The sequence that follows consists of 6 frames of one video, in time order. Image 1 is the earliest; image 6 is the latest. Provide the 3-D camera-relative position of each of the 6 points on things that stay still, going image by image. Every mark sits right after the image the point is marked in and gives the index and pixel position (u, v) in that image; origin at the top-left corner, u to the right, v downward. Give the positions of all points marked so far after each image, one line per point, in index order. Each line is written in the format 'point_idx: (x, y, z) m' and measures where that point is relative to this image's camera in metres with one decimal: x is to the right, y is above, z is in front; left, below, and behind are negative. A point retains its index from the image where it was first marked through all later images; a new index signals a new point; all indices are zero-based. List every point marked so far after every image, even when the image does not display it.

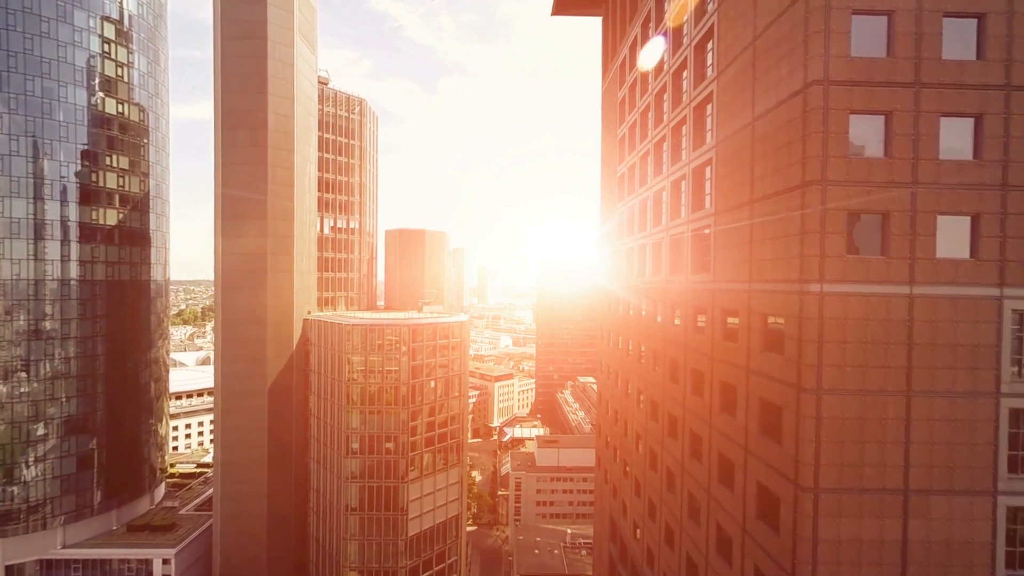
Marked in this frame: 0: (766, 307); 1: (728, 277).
0: (+6.1, -0.5, +12.3) m
1: (+6.2, +0.3, +14.8) m
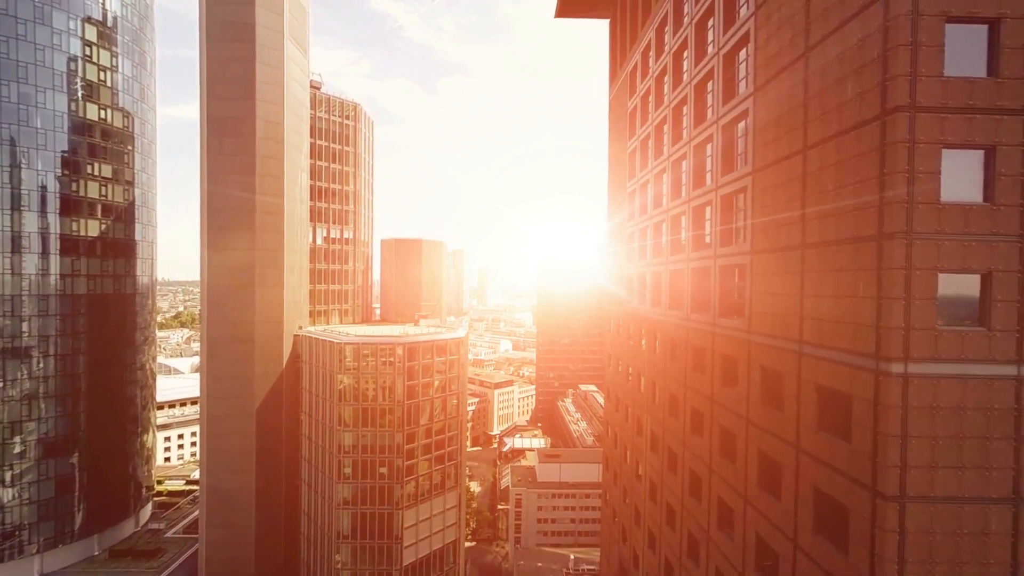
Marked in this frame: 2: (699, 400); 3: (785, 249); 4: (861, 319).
0: (+6.2, -1.8, +10.1) m
1: (+6.2, -1.0, +12.6) m
2: (+6.2, -3.8, +17.1) m
3: (+6.2, +0.9, +11.7) m
4: (+6.2, -0.6, +9.0) m
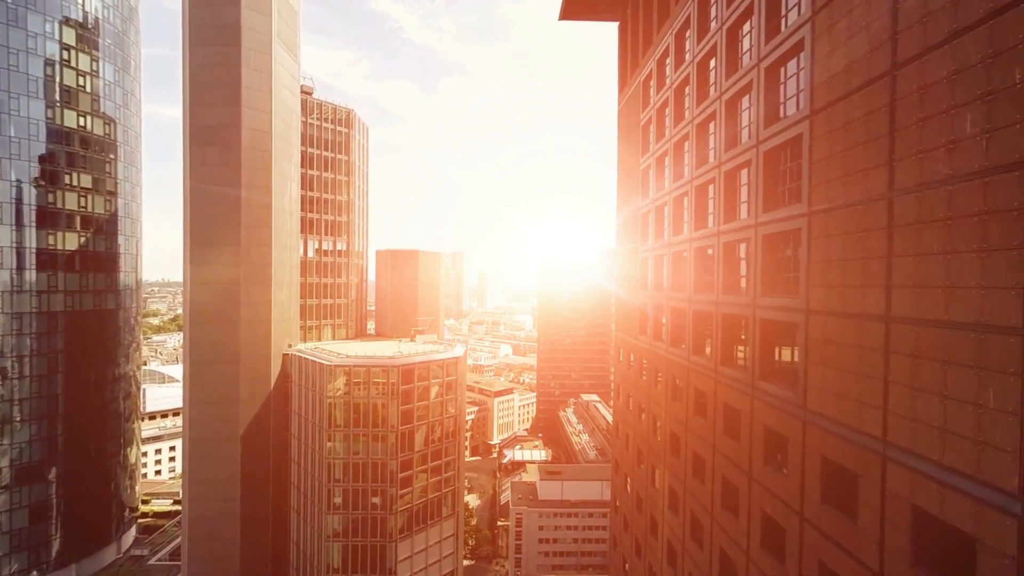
0: (+6.2, -3.2, +7.7) m
1: (+6.3, -2.4, +10.2) m
2: (+6.3, -5.2, +14.7) m
3: (+6.2, -0.6, +9.2) m
4: (+6.2, -2.0, +6.6) m
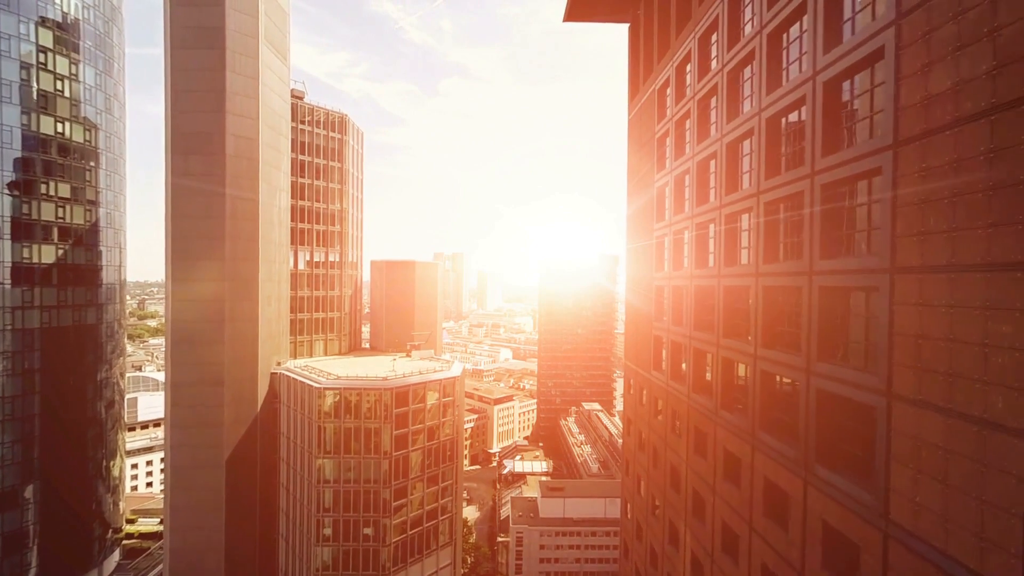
0: (+6.2, -4.5, +5.4) m
1: (+6.3, -3.7, +7.9) m
2: (+6.3, -6.5, +12.4) m
3: (+6.3, -1.8, +6.9) m
4: (+6.2, -3.2, +4.3) m
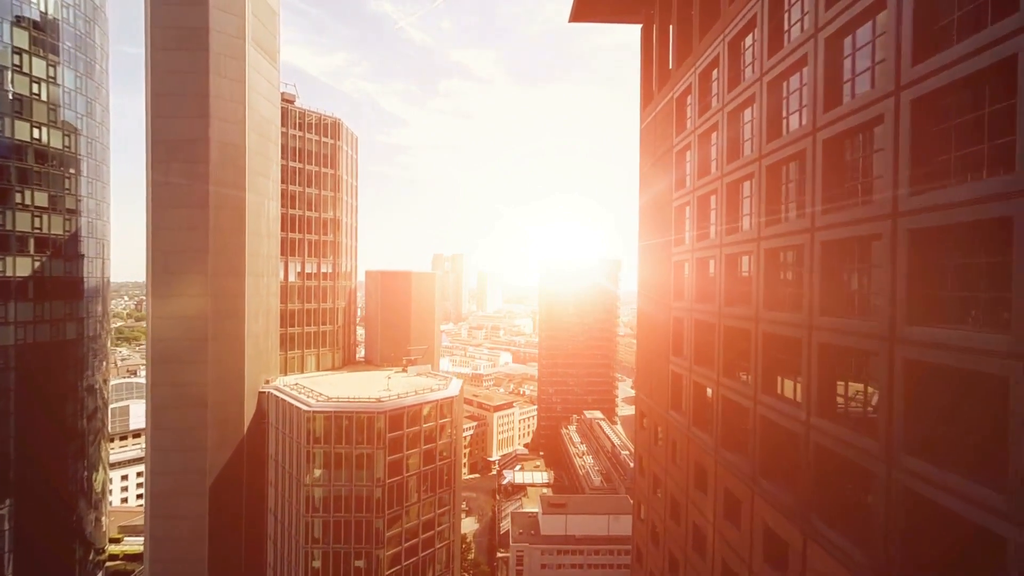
0: (+6.3, -5.6, +3.2) m
1: (+6.4, -4.8, +5.7) m
2: (+6.4, -7.7, +10.2) m
3: (+6.4, -3.0, +4.7) m
4: (+6.3, -4.4, +2.1) m
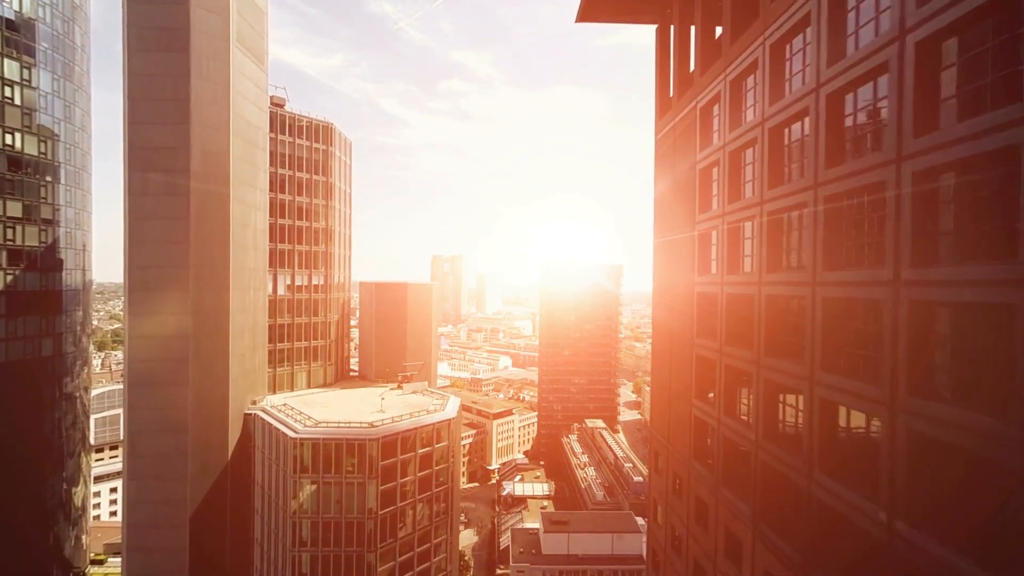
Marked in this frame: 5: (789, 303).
0: (+6.4, -6.8, +0.9) m
1: (+6.5, -6.0, +3.4) m
2: (+6.5, -8.8, +7.9) m
3: (+6.5, -4.2, +2.5) m
4: (+6.4, -5.6, -0.2) m
5: (+6.8, -0.3, +12.7) m
